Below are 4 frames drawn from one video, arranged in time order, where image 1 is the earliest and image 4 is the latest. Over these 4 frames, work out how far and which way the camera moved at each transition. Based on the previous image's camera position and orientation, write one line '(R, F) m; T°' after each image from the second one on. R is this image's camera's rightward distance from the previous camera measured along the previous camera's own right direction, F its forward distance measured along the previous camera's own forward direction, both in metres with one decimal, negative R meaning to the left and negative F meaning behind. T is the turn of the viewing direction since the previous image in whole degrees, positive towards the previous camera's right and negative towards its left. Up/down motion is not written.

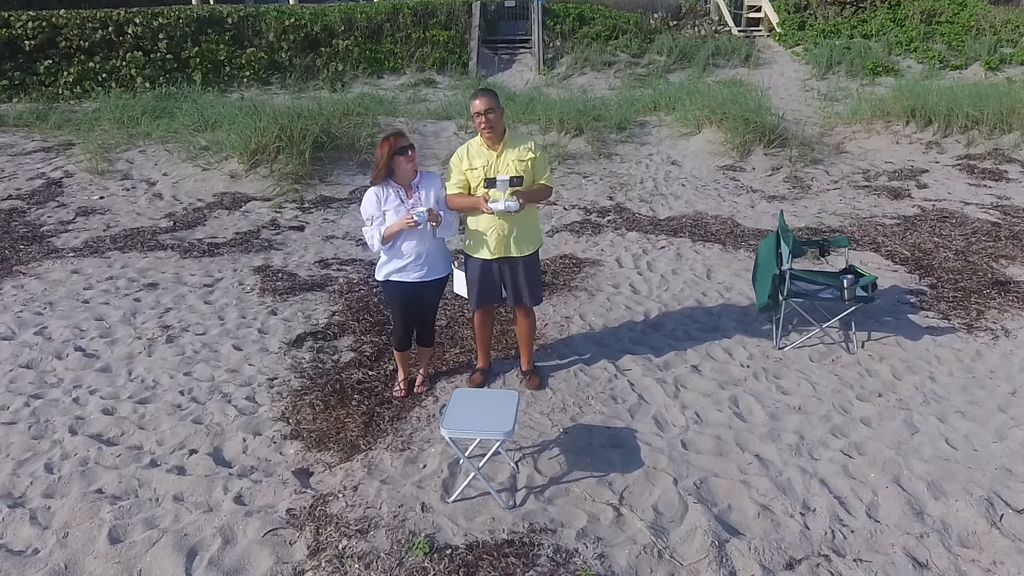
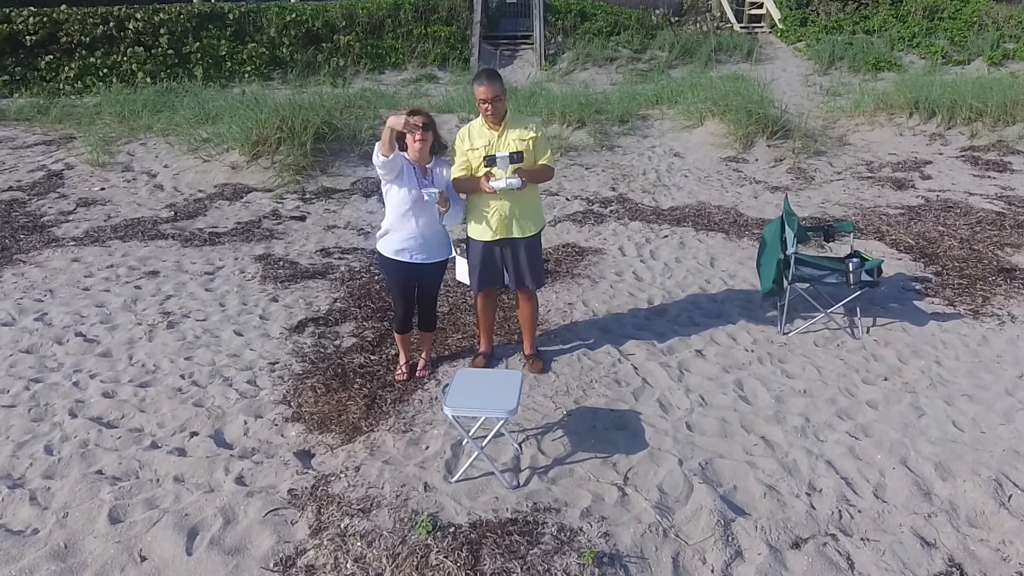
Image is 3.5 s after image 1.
(0.0, 0.0) m; 0°
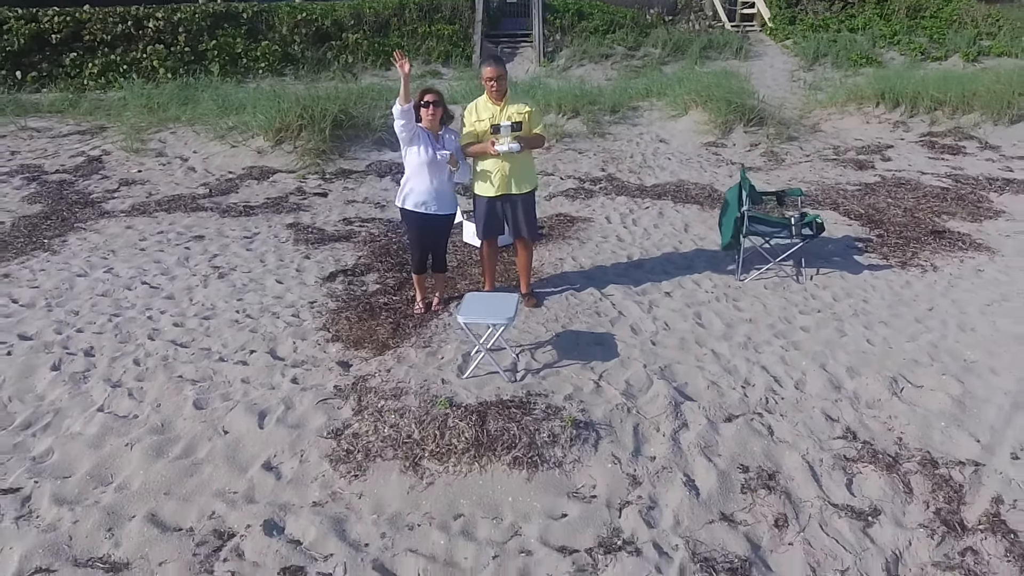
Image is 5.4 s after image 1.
(0.0, -0.9) m; 0°
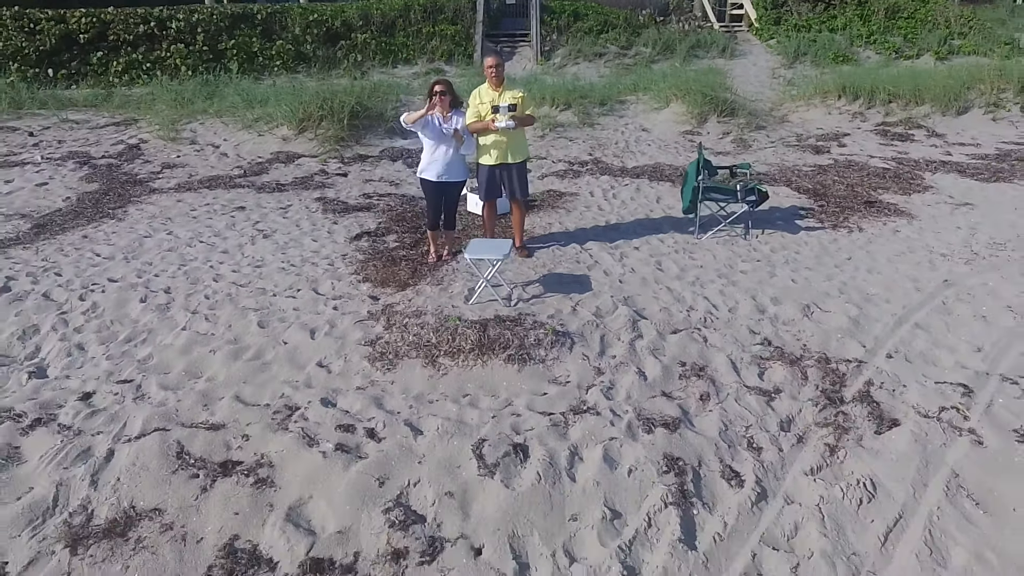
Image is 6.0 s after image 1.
(0.0, -1.1) m; 0°
